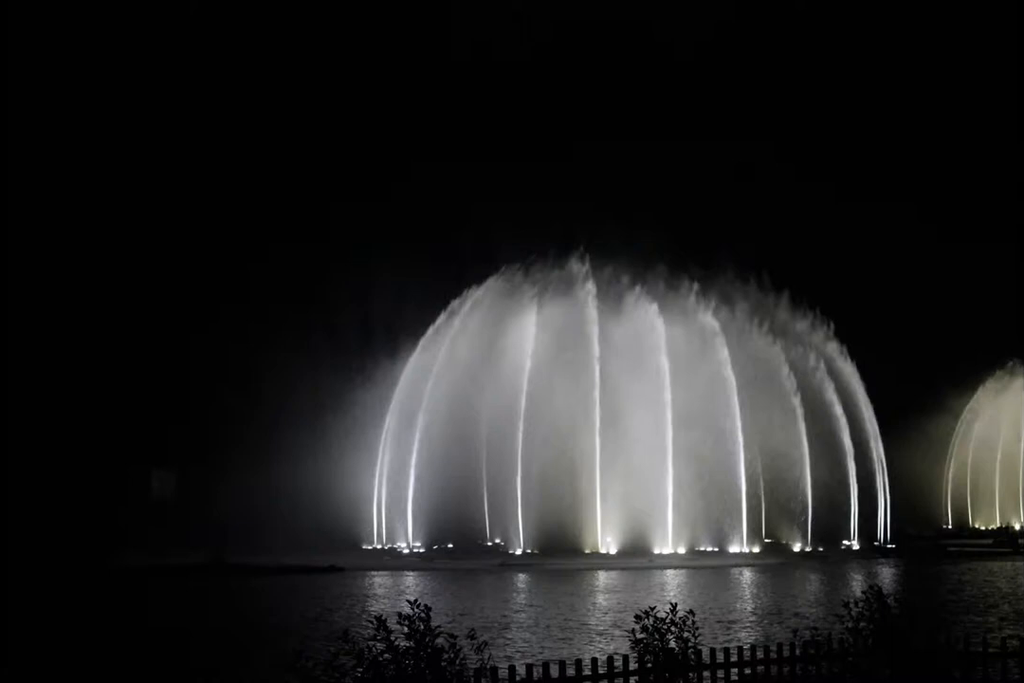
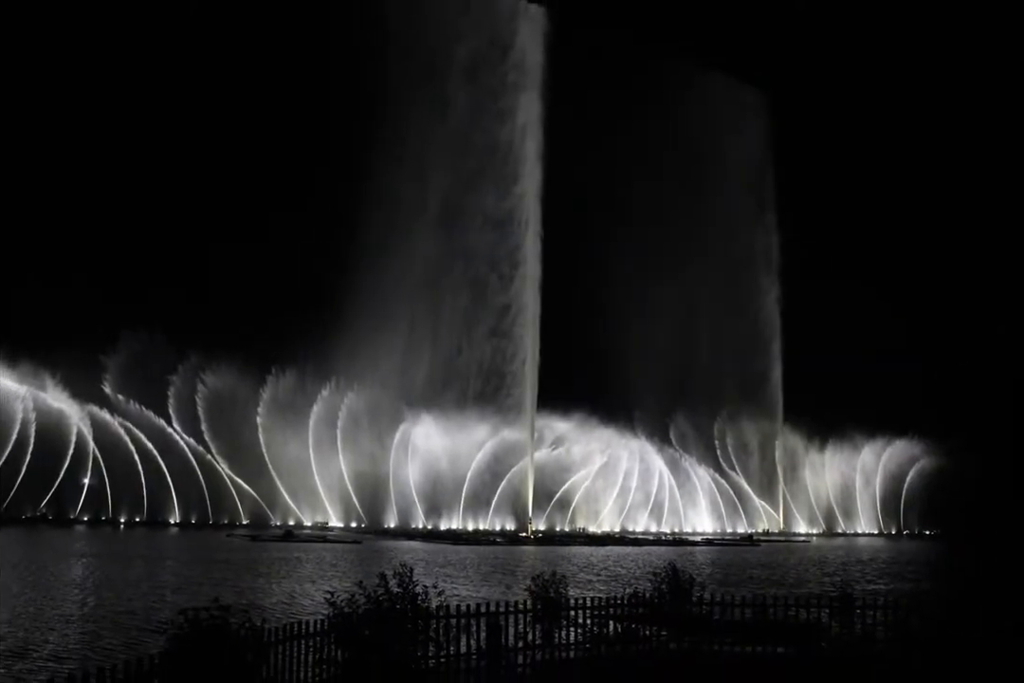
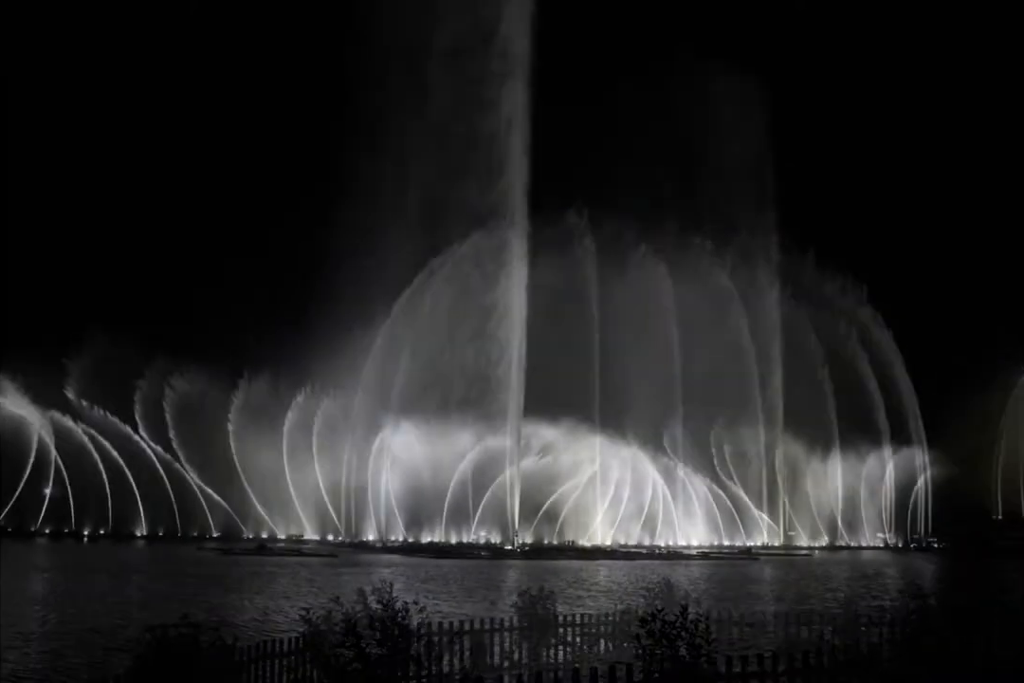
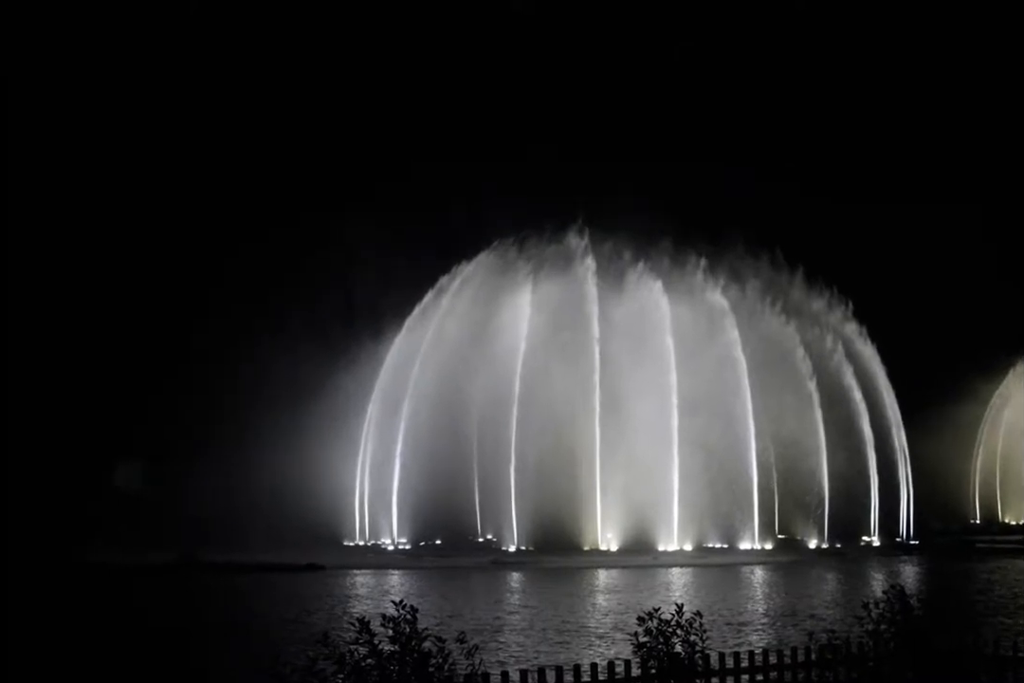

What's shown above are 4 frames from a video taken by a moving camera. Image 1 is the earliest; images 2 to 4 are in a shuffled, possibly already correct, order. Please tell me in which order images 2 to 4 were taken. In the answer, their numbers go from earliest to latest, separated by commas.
4, 3, 2
